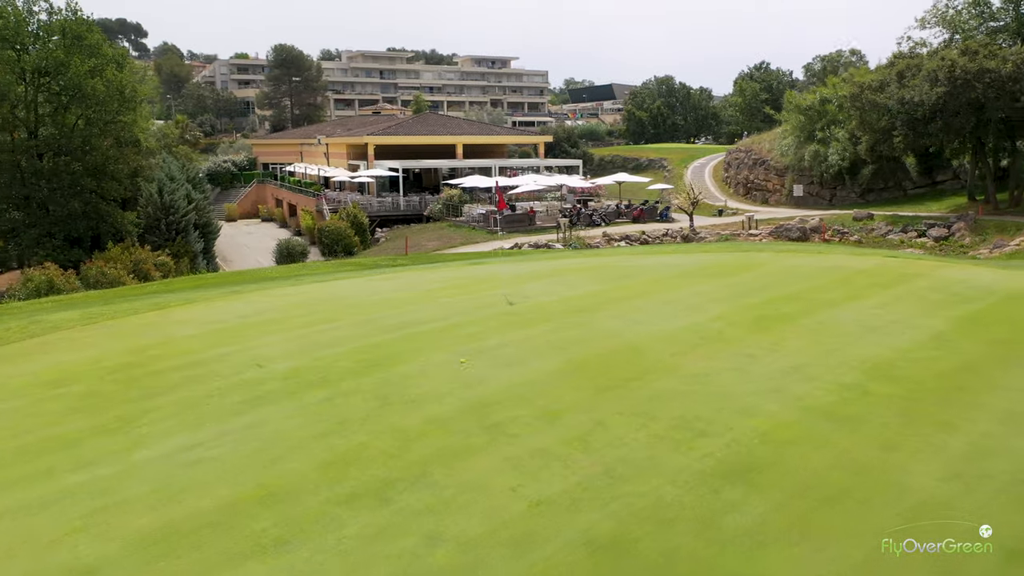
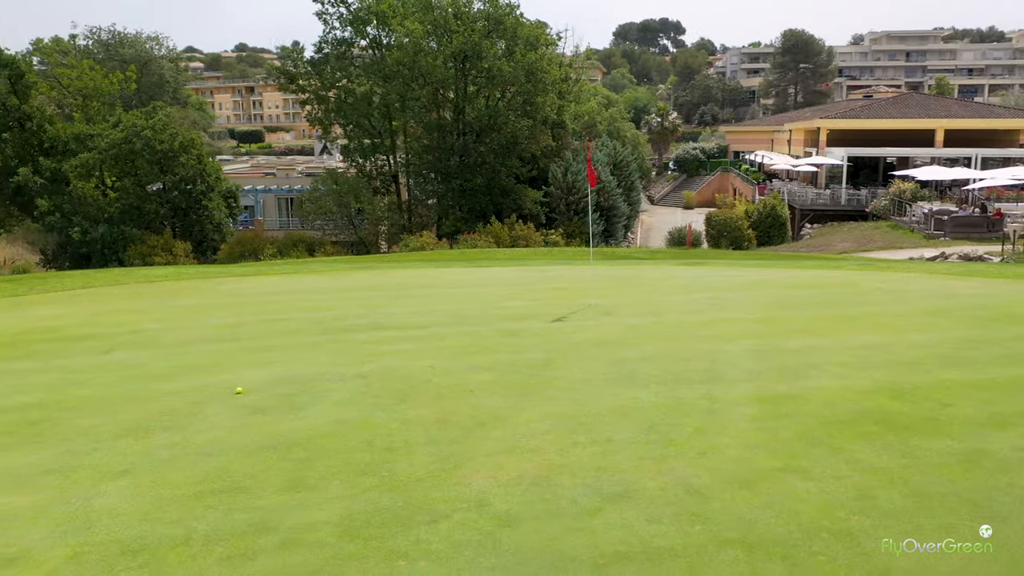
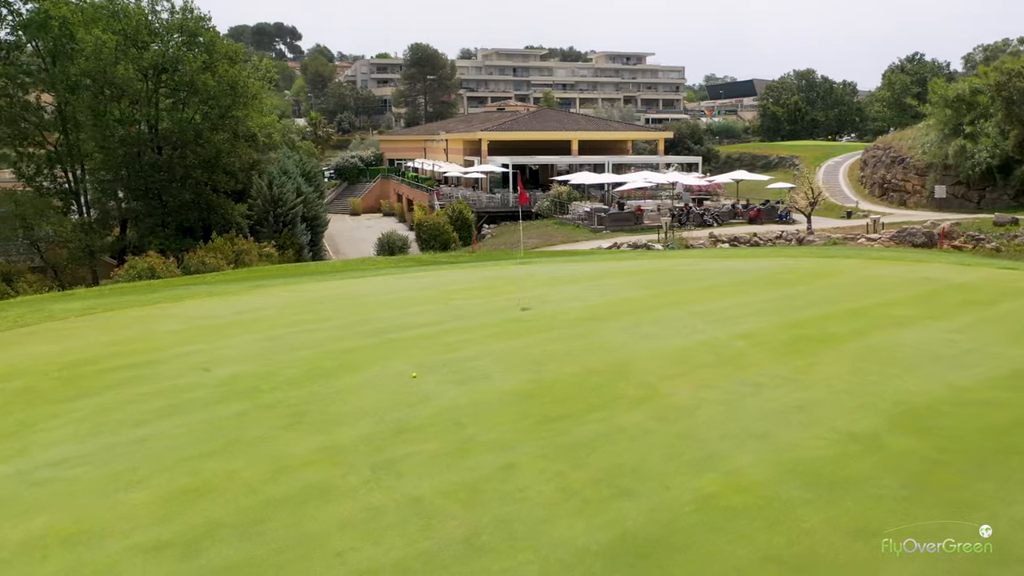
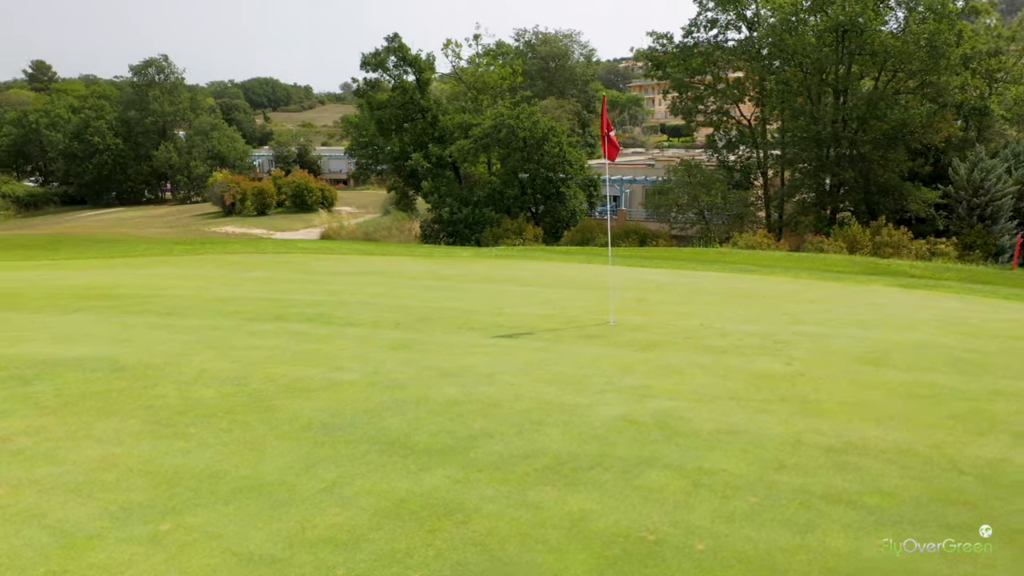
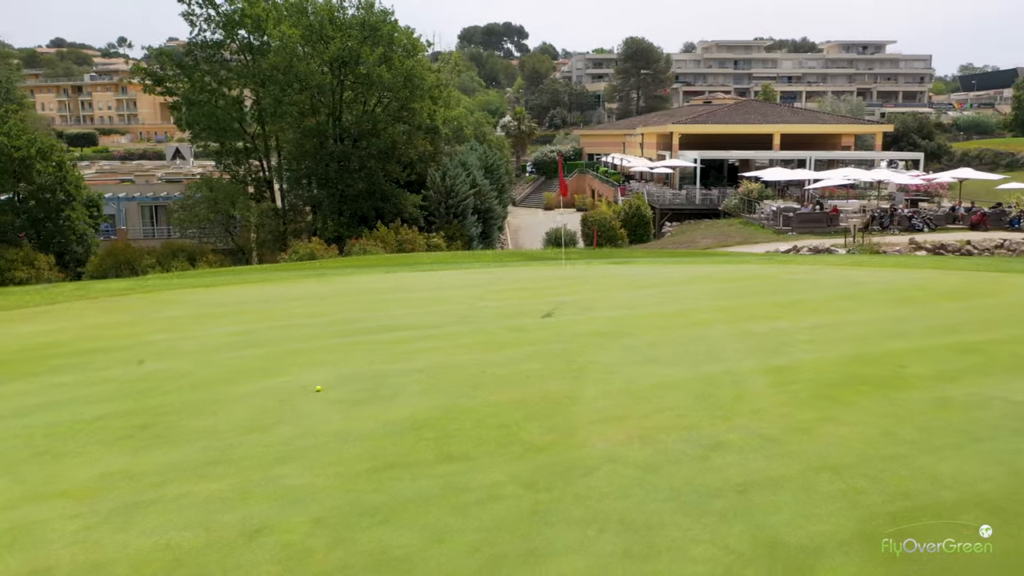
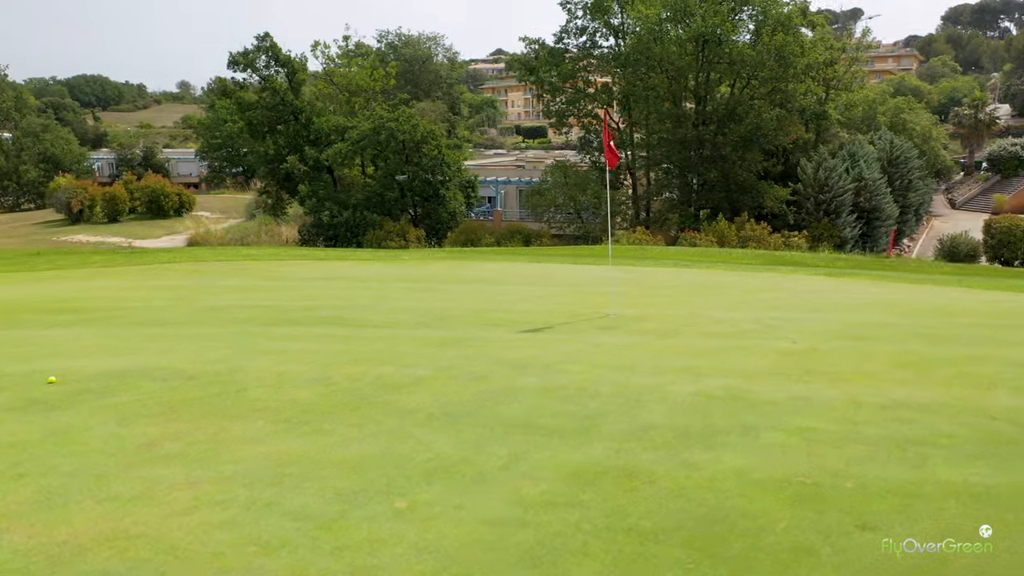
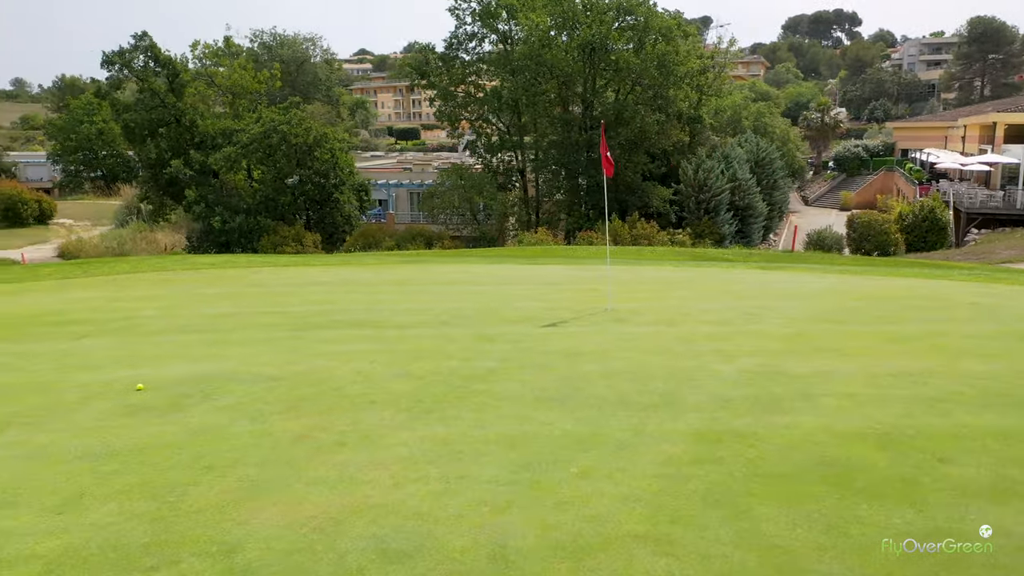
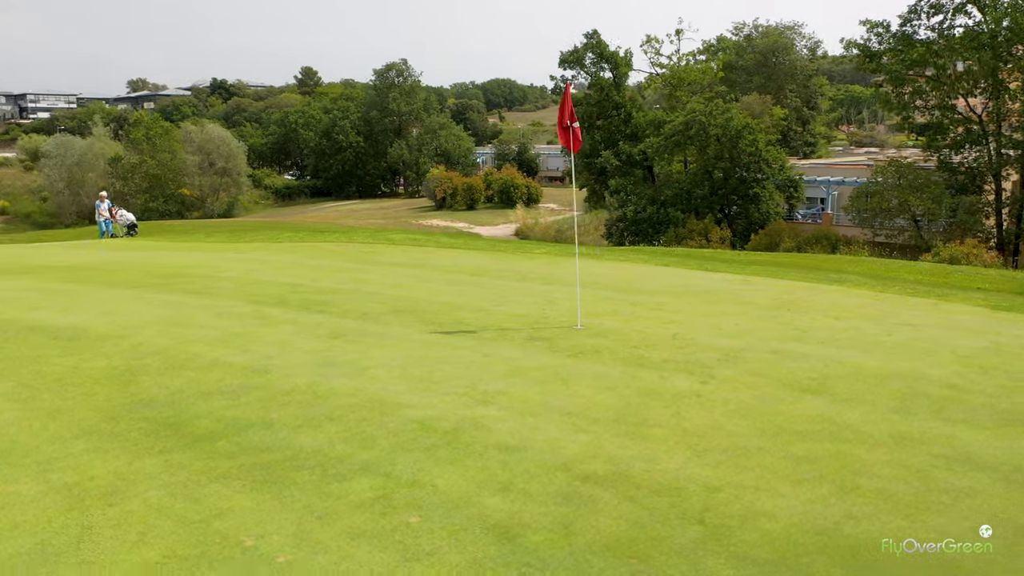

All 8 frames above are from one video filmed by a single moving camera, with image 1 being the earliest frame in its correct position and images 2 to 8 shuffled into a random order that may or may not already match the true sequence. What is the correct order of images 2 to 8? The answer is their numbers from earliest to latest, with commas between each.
3, 5, 2, 7, 6, 4, 8
